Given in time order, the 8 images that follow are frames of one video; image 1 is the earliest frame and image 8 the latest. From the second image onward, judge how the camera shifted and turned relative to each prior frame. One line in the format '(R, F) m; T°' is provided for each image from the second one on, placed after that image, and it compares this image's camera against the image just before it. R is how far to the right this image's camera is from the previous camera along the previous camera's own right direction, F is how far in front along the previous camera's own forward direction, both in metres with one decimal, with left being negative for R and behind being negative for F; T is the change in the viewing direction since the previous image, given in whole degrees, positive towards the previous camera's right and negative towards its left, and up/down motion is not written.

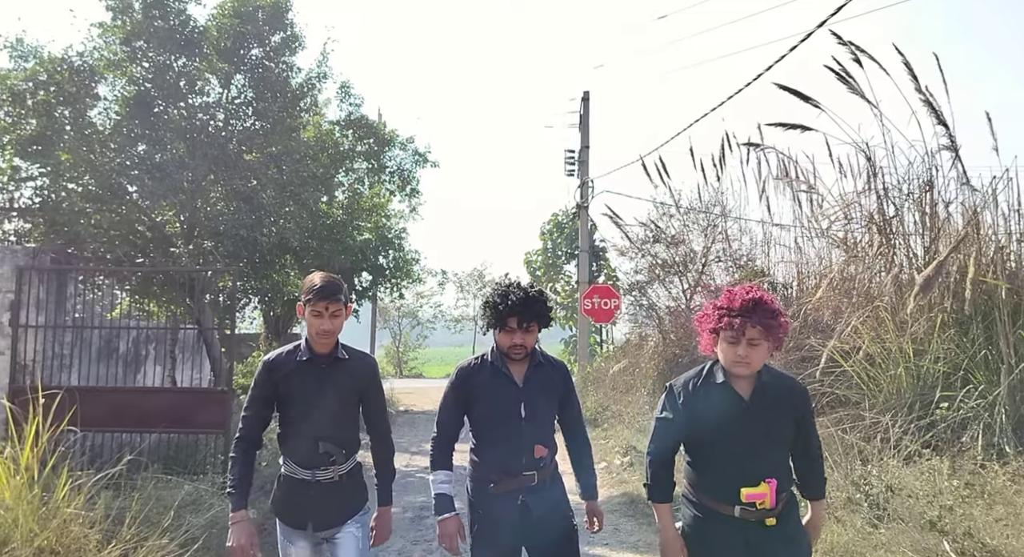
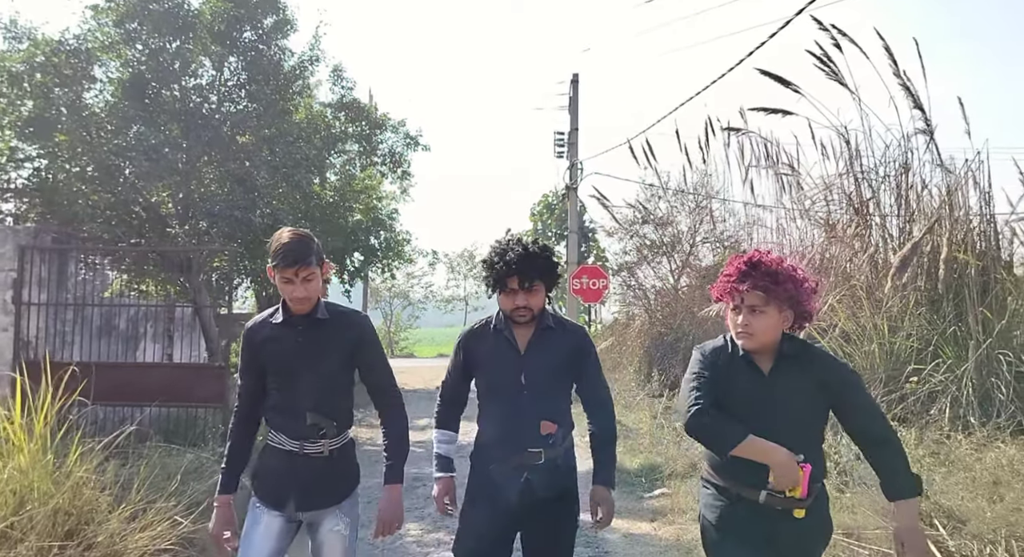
(0.0, -0.2) m; +1°
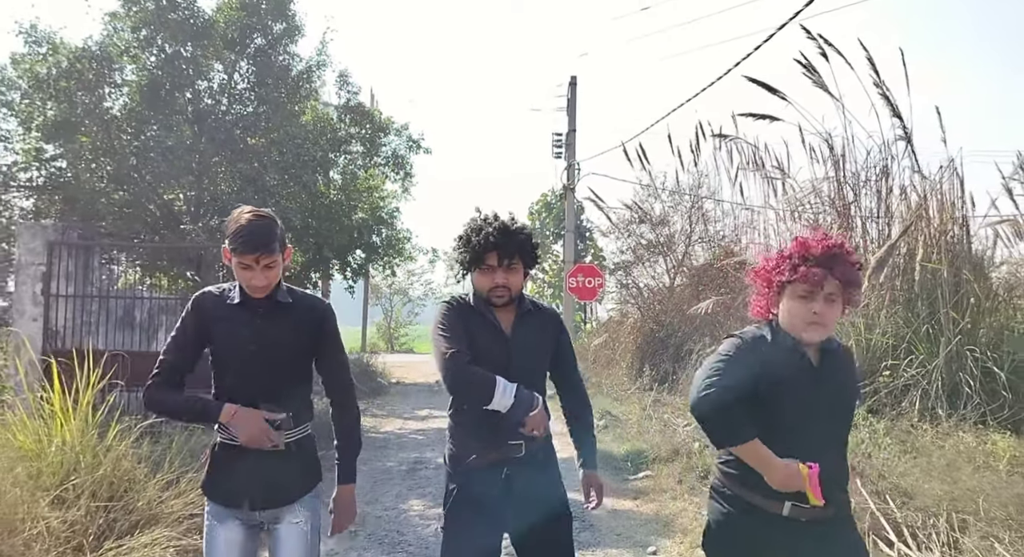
(0.0, -0.4) m; 0°
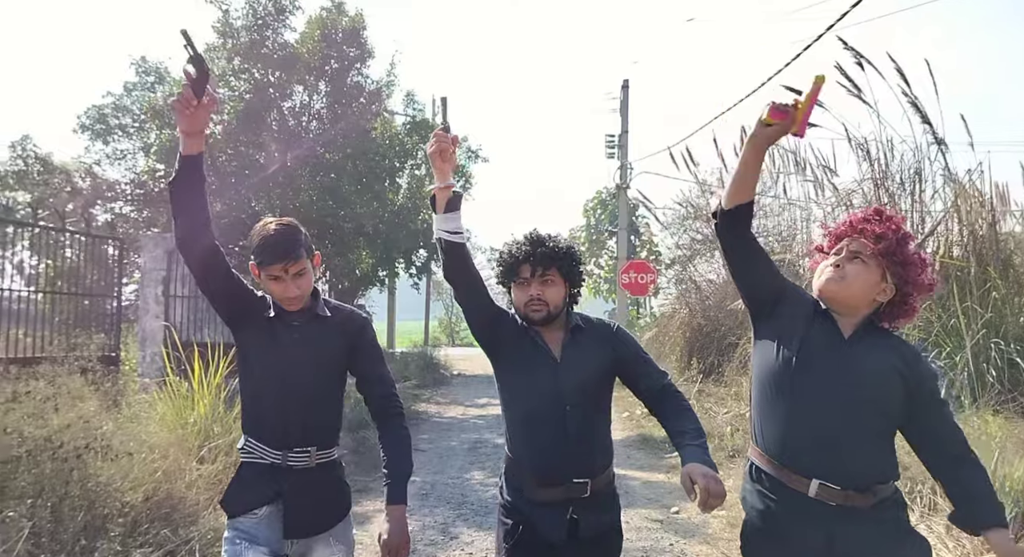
(+0.1, -0.8) m; -4°
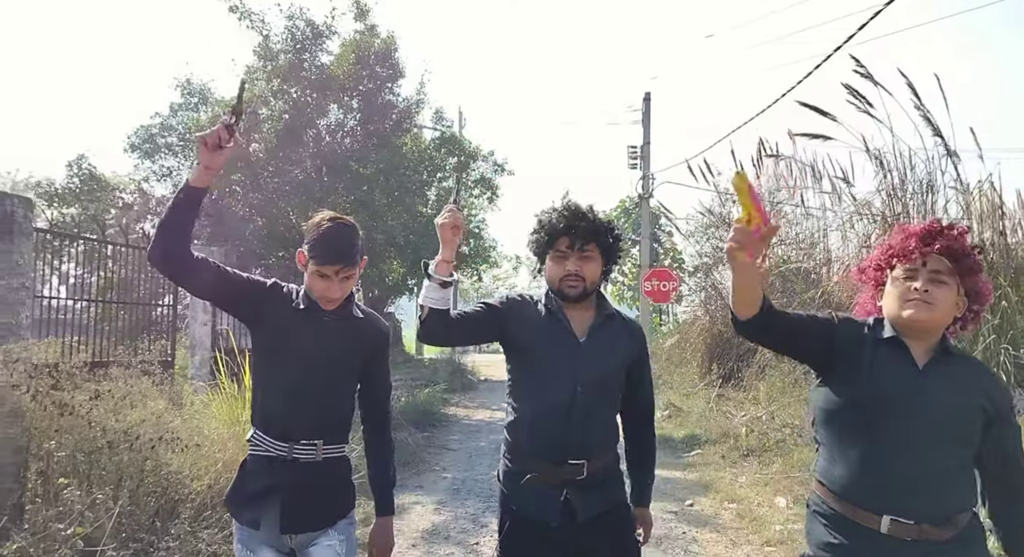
(0.0, -0.4) m; -2°
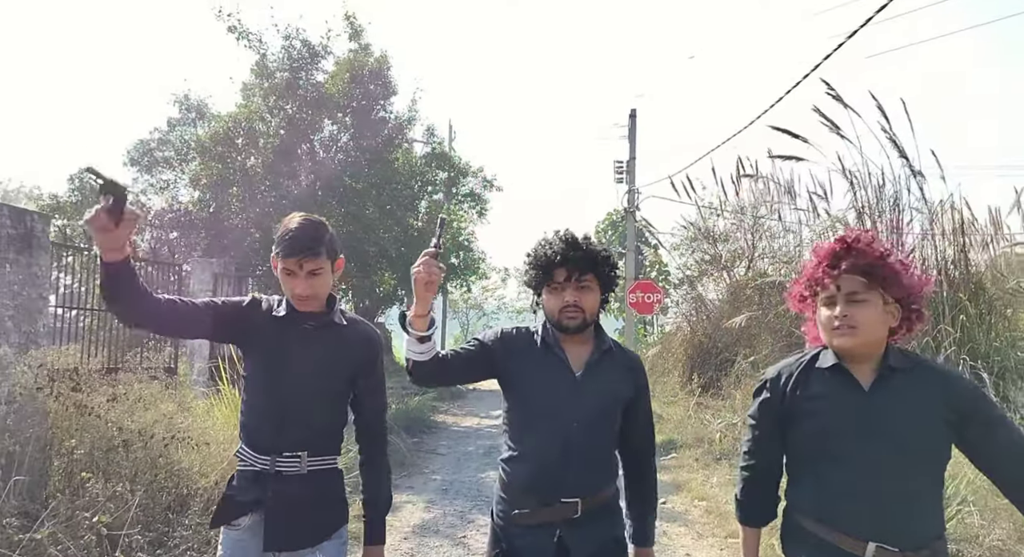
(0.0, -0.4) m; +1°
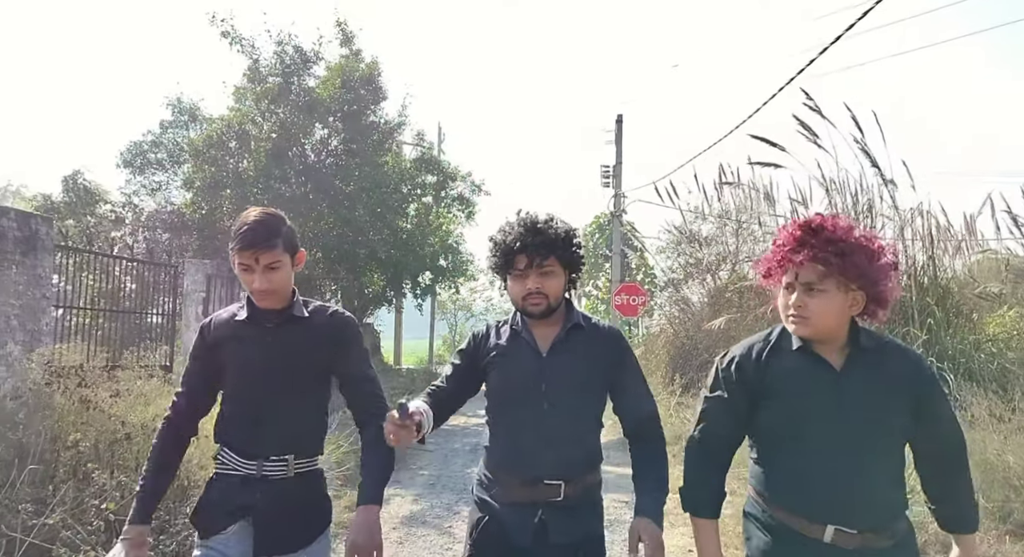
(0.0, -0.3) m; +1°
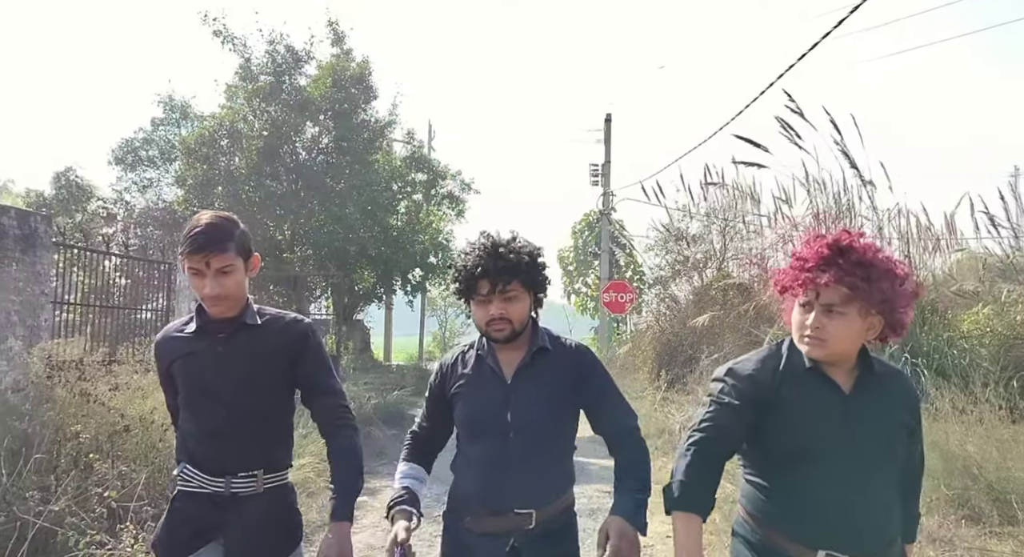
(0.0, -0.2) m; +1°
